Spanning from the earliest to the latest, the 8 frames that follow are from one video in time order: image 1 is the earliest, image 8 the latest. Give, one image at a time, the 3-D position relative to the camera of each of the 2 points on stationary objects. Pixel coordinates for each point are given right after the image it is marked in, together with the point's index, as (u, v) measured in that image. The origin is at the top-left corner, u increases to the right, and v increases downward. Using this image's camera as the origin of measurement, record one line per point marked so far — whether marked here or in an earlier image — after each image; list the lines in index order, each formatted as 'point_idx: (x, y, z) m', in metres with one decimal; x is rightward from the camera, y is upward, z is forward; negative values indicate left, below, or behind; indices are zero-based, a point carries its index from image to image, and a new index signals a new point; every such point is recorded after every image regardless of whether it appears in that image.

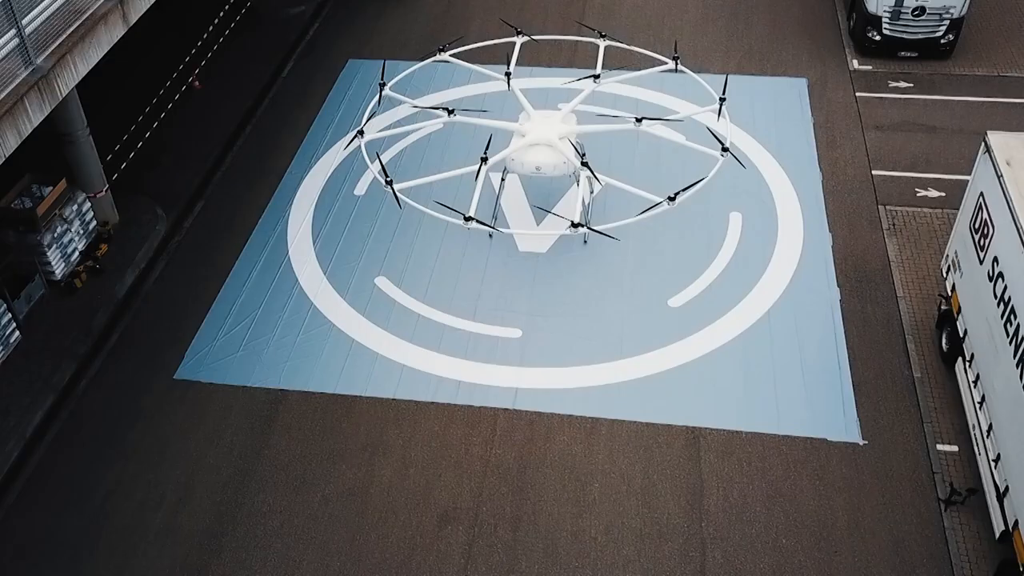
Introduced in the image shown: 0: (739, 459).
0: (+3.8, -2.9, +14.3) m
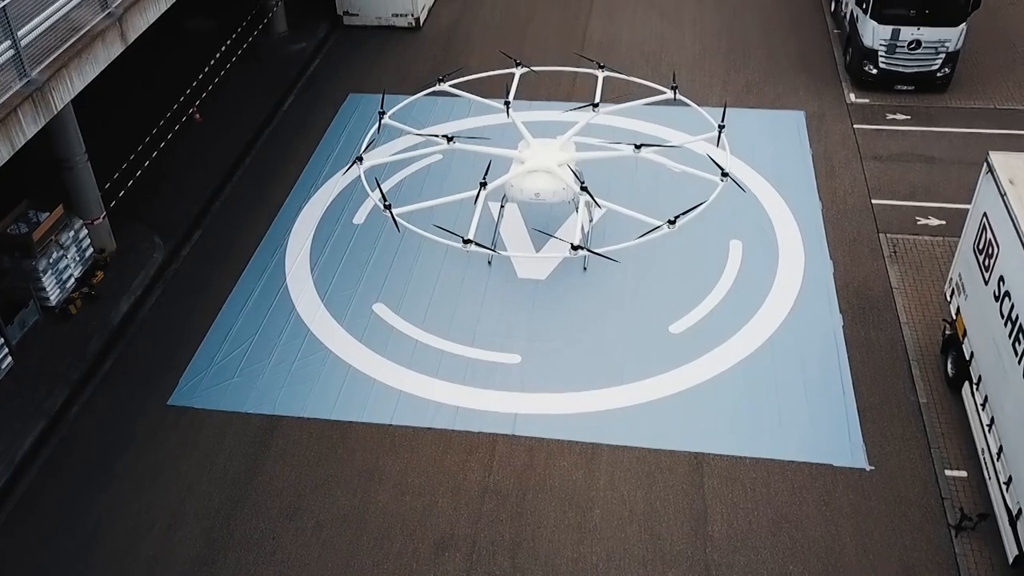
0: (+3.8, -3.2, +13.9) m
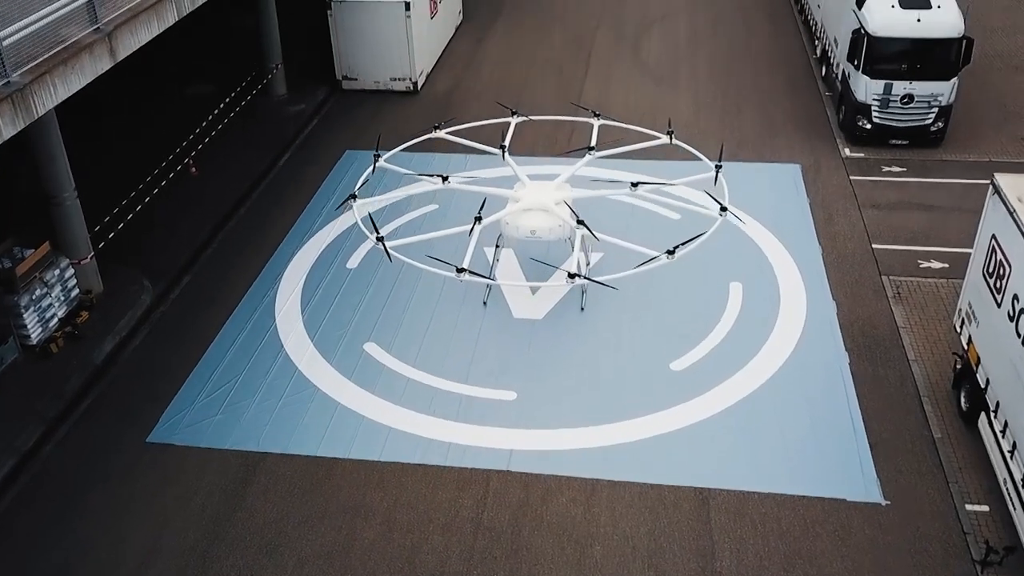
0: (+3.7, -3.6, +13.1) m
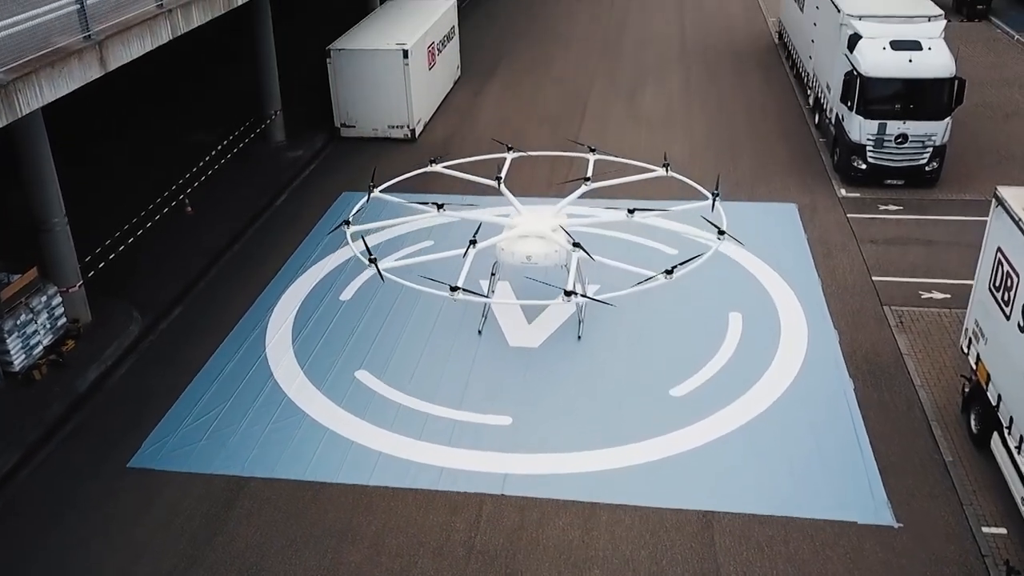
0: (+3.7, -3.8, +12.5) m
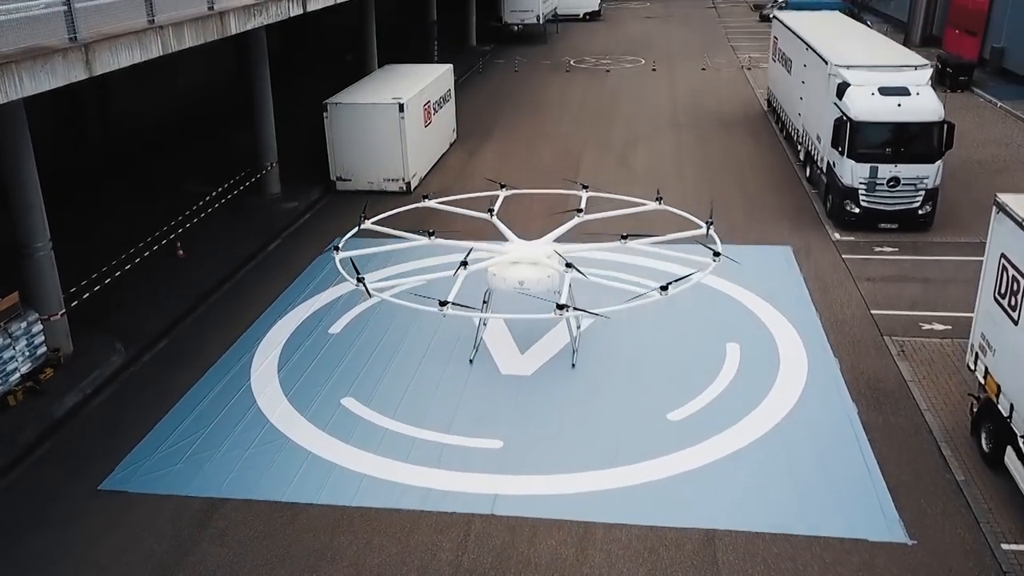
0: (+3.5, -3.8, +11.7) m
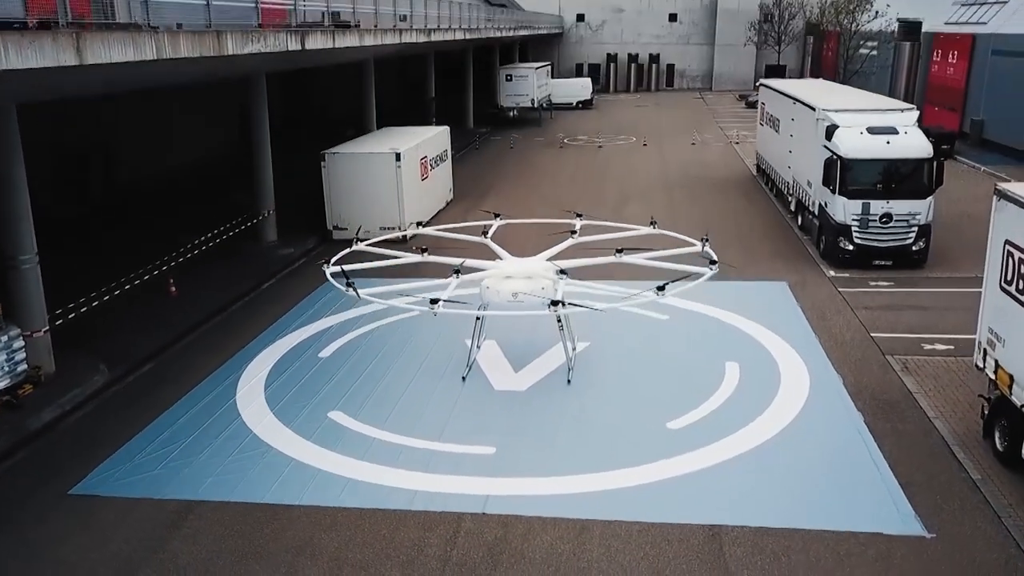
0: (+3.4, -3.4, +11.0) m
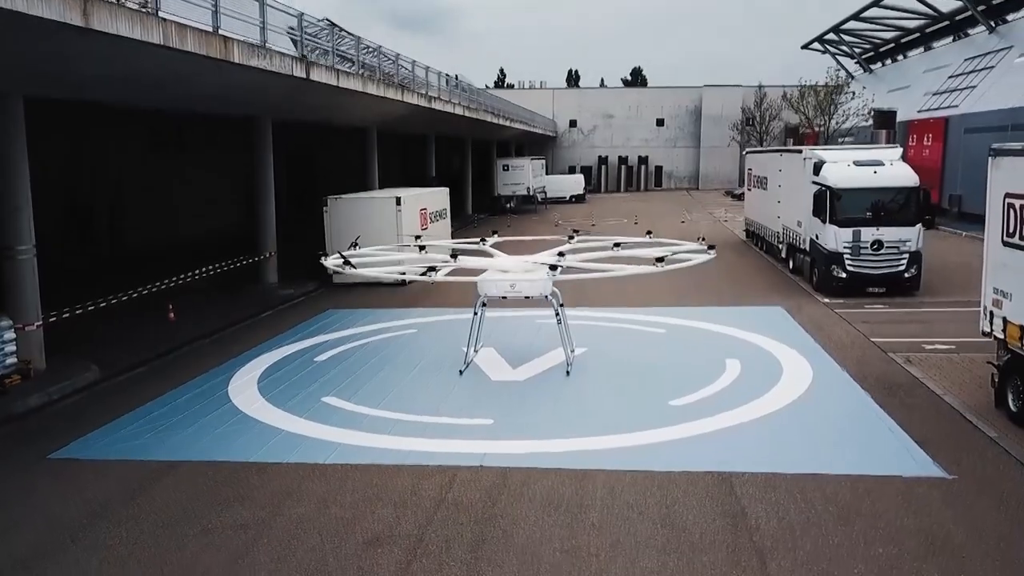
0: (+3.4, -2.5, +10.4) m
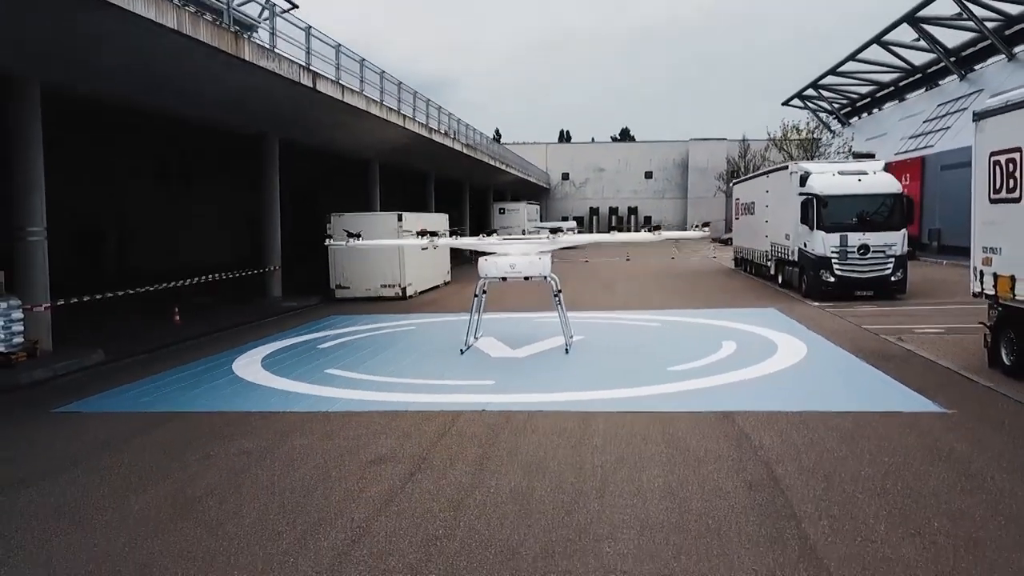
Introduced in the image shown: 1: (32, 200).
0: (+3.5, -1.7, +10.5) m
1: (-9.6, +1.7, +16.1) m
